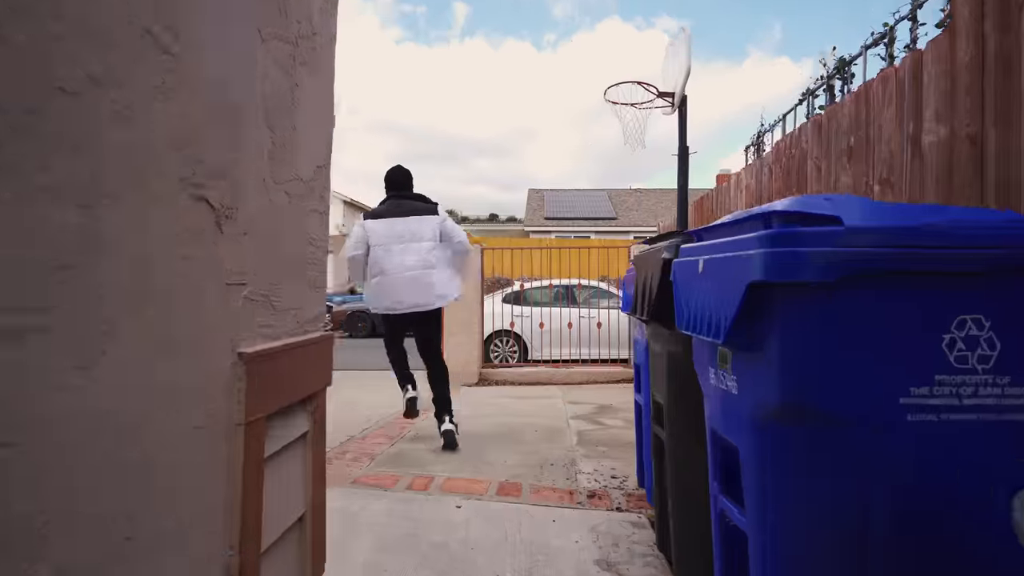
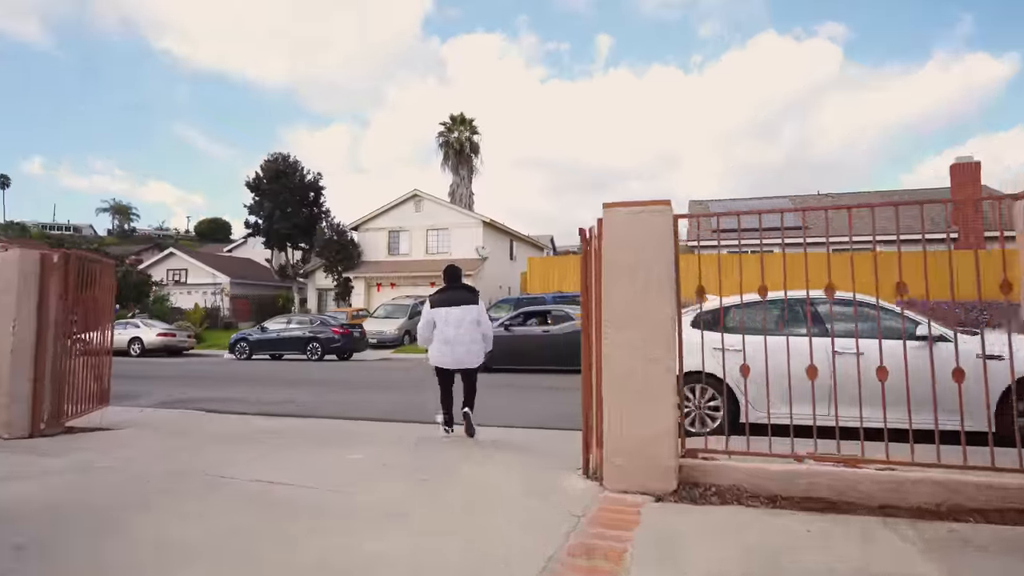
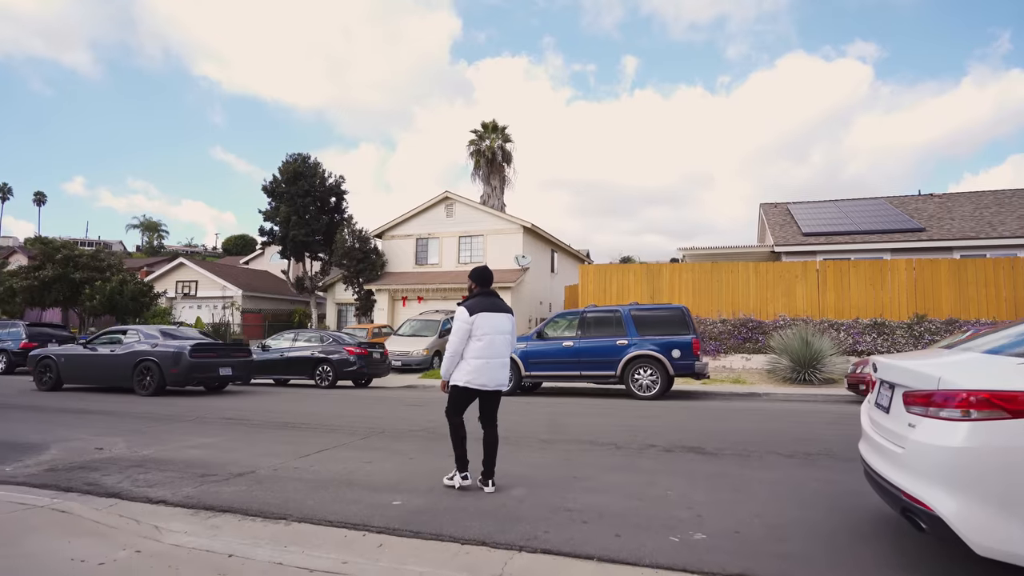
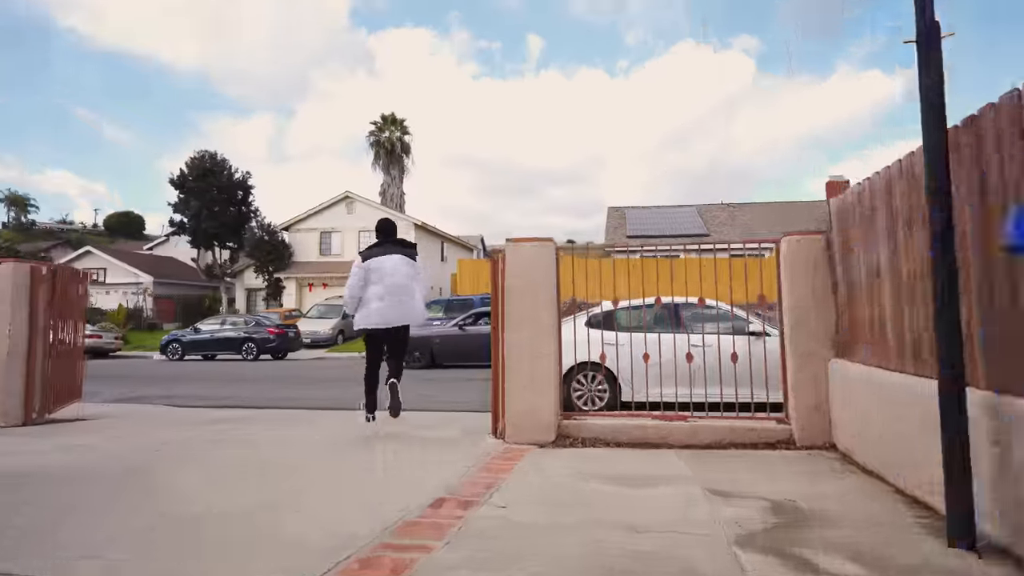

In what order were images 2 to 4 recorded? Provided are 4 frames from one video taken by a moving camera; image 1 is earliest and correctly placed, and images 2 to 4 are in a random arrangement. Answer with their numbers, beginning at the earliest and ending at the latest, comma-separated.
4, 2, 3
